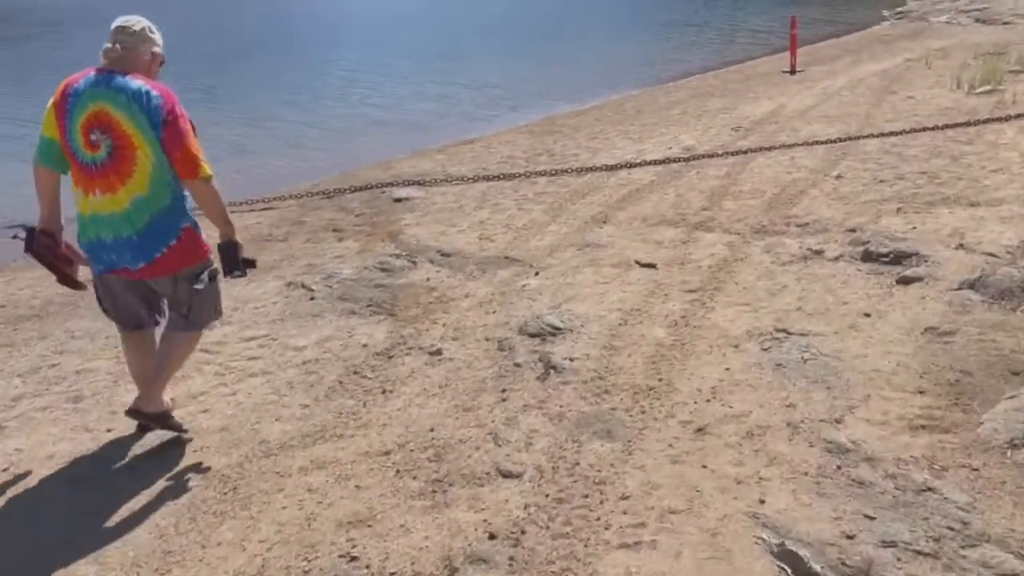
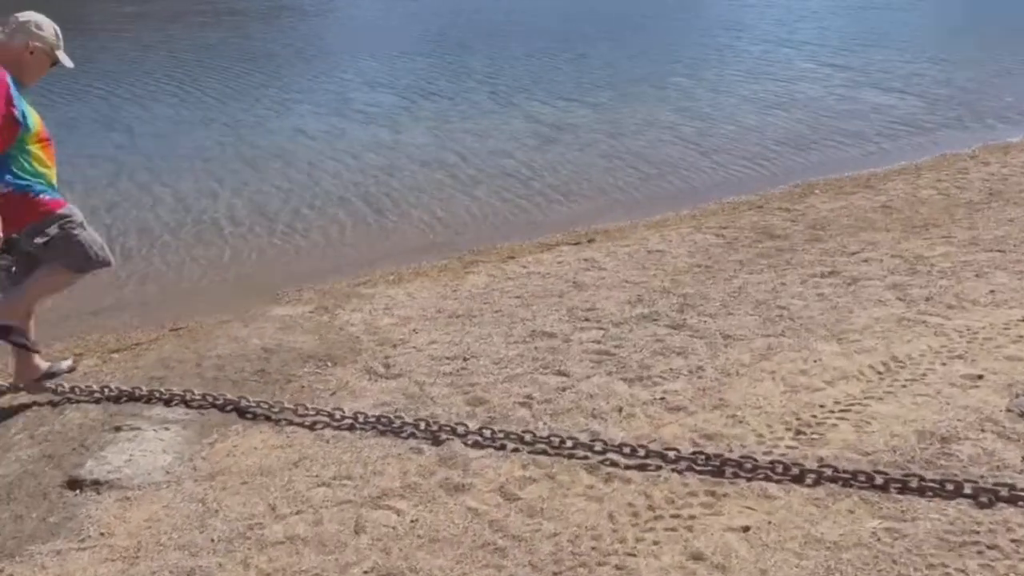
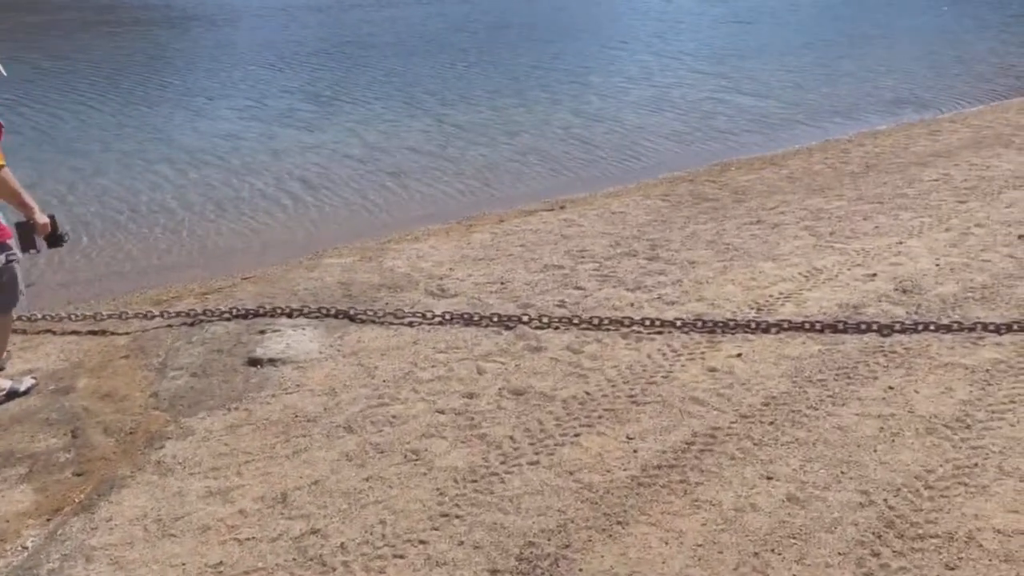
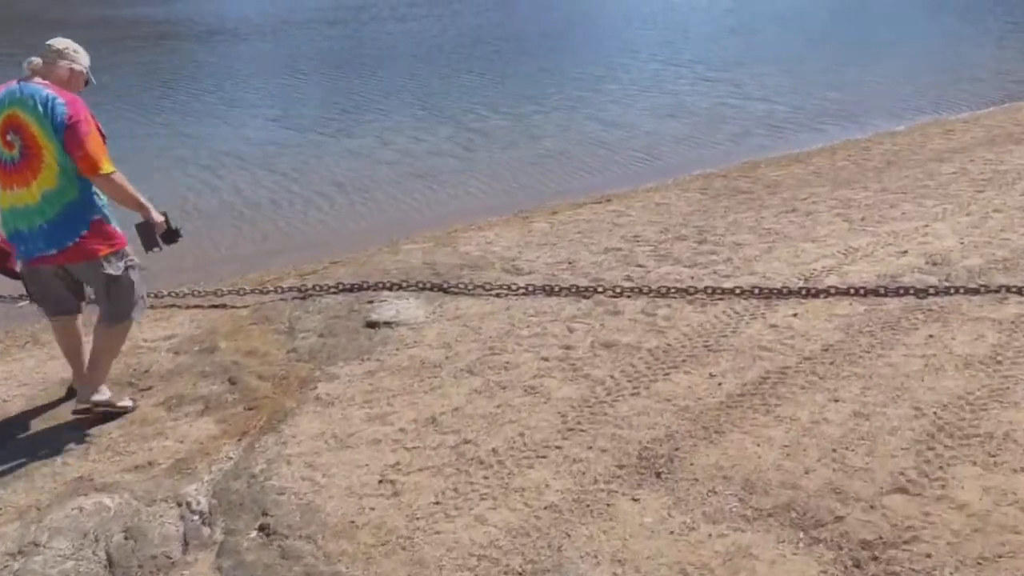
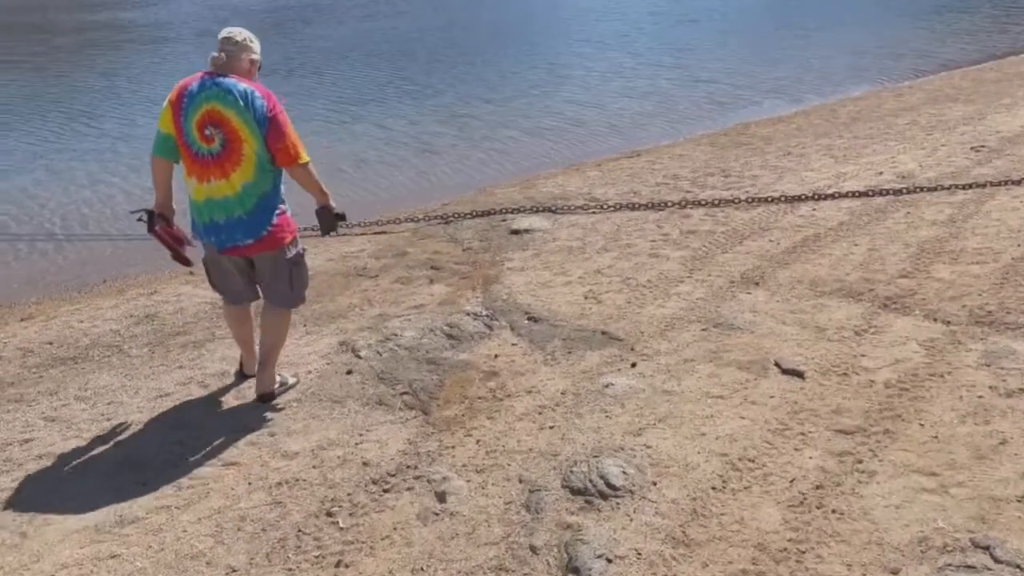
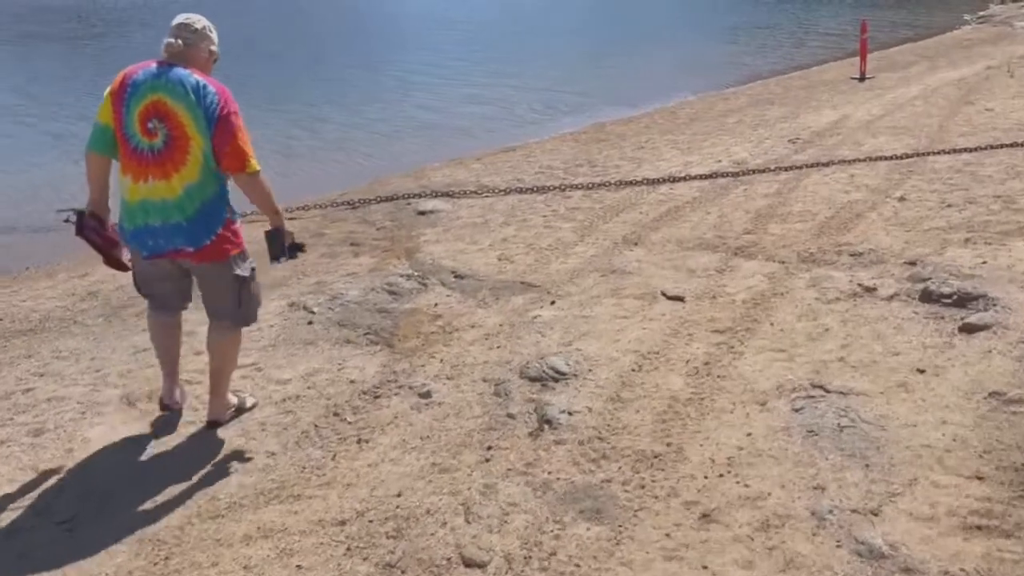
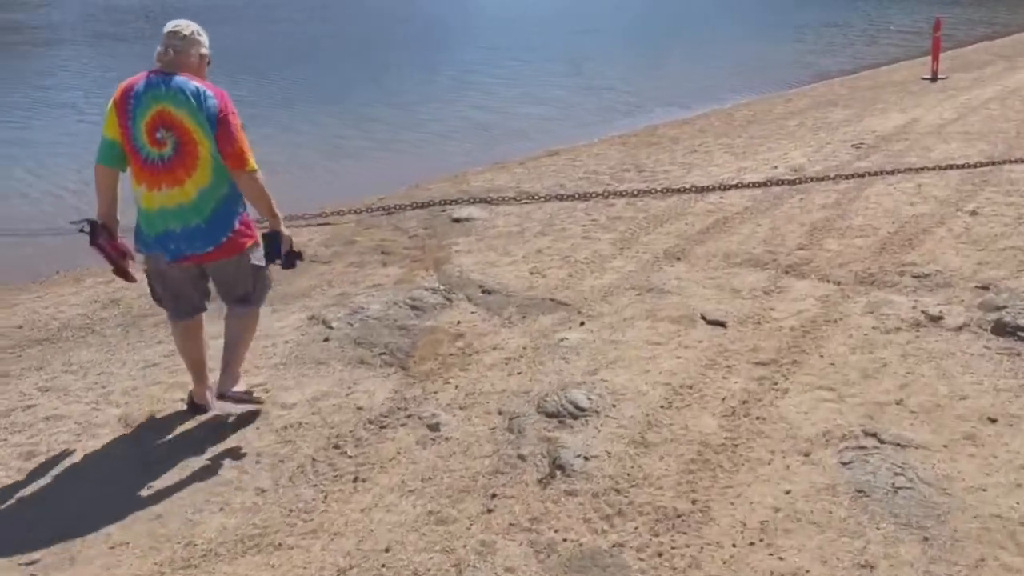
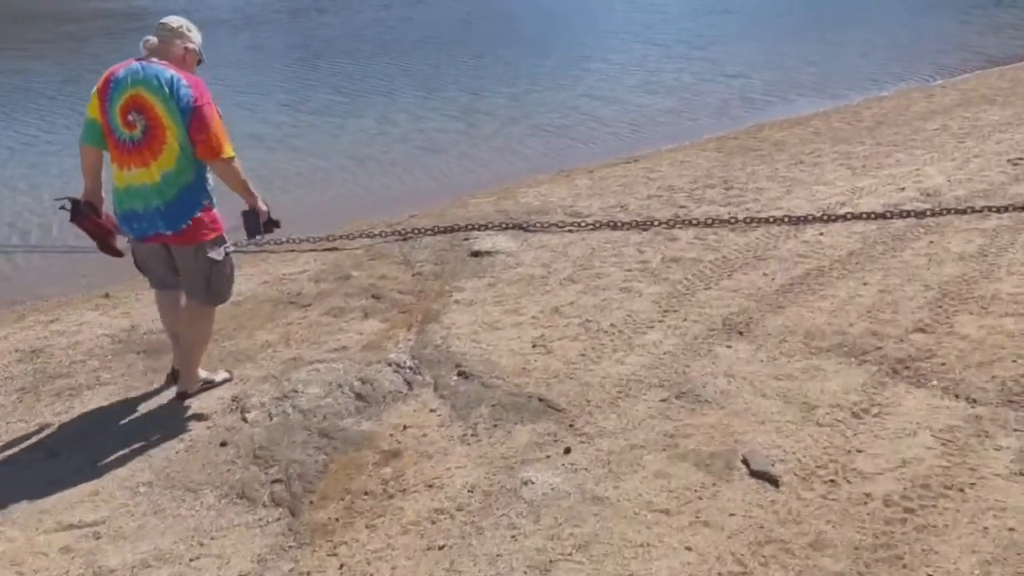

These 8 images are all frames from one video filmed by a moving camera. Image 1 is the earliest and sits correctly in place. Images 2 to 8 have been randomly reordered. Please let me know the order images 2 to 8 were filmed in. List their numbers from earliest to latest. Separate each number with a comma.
6, 7, 5, 8, 4, 3, 2
